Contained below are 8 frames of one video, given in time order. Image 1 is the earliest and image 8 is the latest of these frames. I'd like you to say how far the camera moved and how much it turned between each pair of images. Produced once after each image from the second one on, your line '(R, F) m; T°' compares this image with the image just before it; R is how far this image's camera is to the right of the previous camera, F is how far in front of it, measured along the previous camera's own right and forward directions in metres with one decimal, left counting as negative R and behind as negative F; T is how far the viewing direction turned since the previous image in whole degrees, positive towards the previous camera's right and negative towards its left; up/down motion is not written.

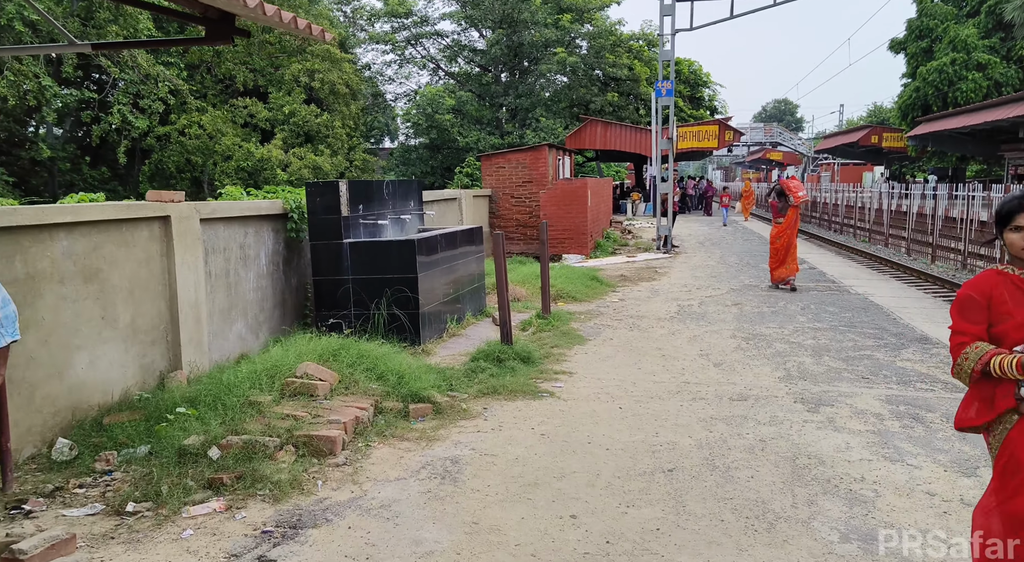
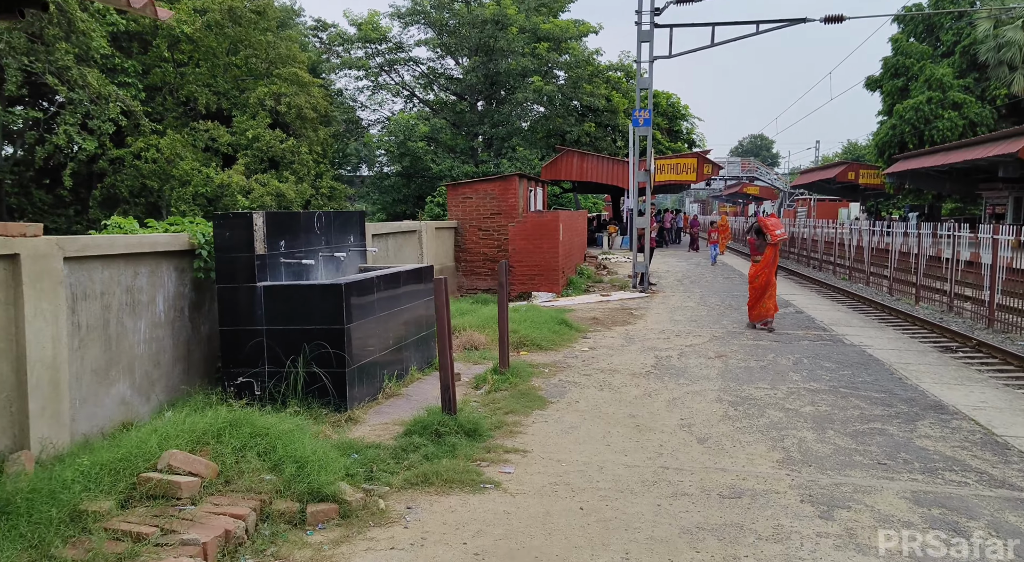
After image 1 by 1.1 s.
(+0.2, +0.9) m; +2°
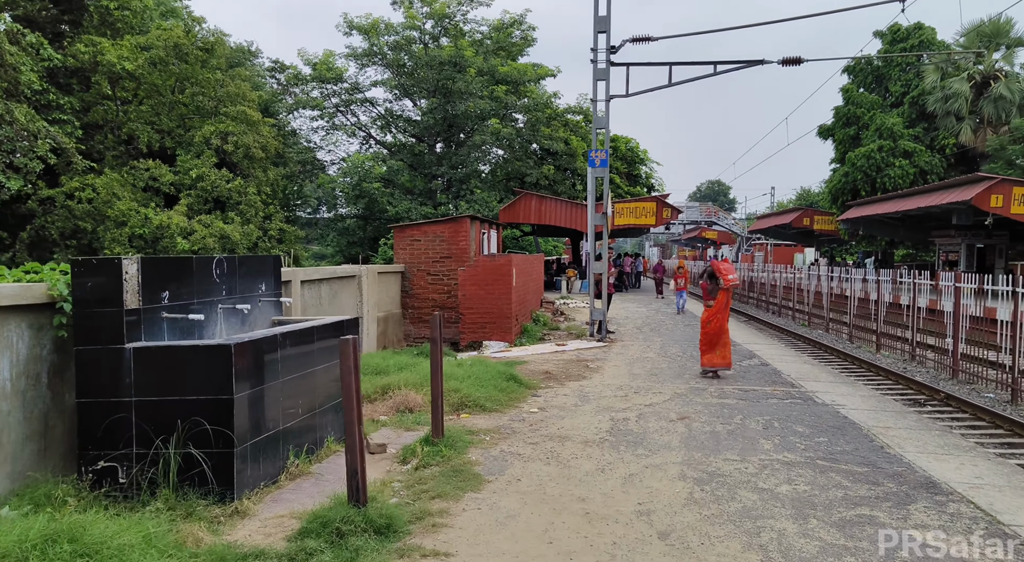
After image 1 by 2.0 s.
(+0.2, +0.8) m; +3°
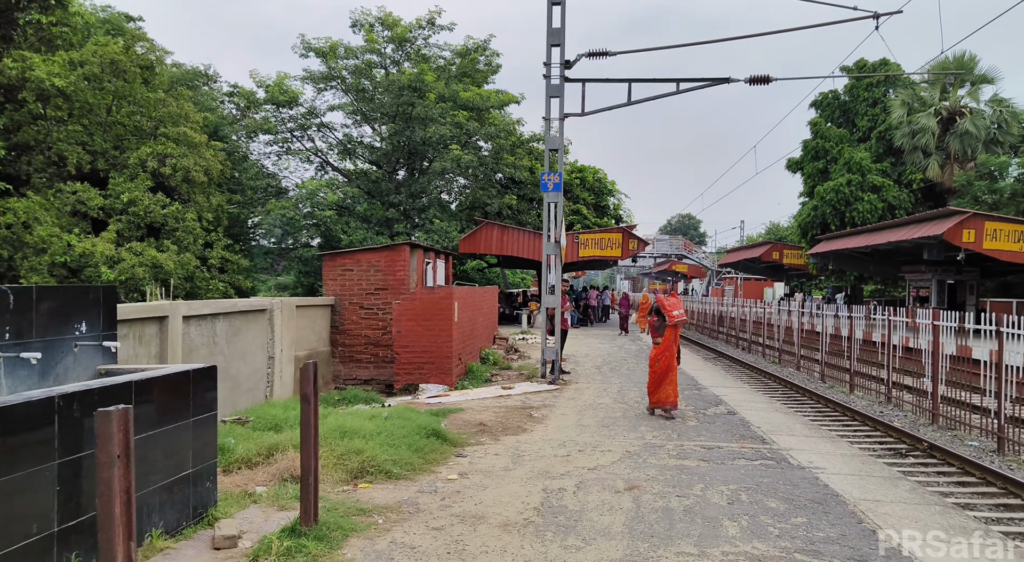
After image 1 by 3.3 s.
(+0.5, +1.2) m; +2°
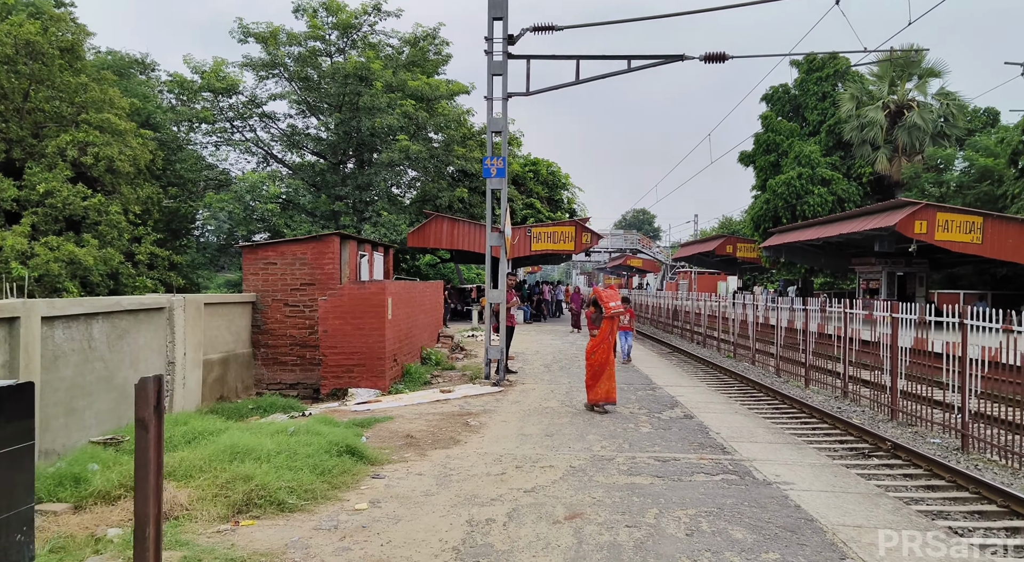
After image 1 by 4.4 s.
(+0.3, +0.9) m; +4°
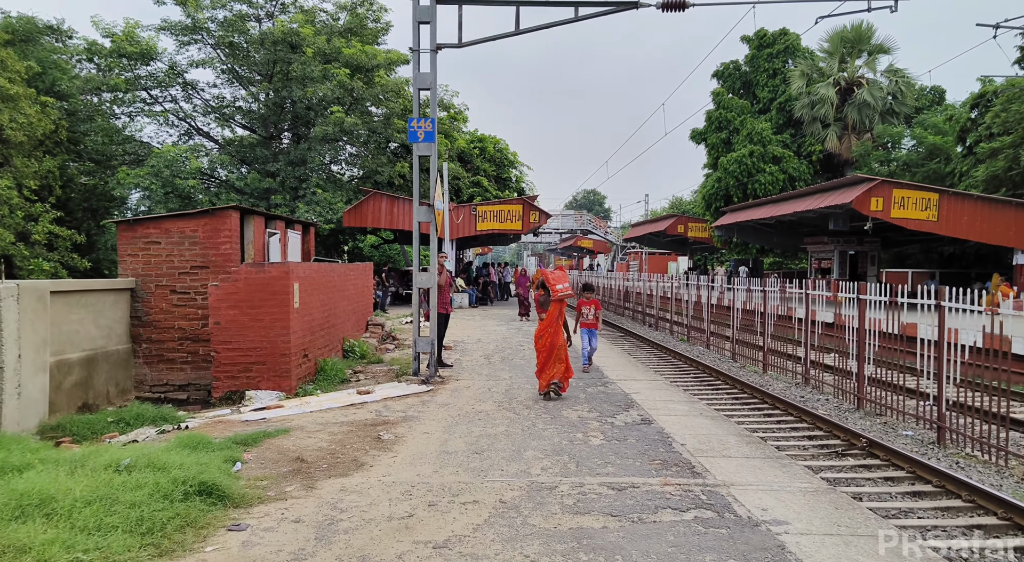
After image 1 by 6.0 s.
(+0.3, +1.4) m; +4°
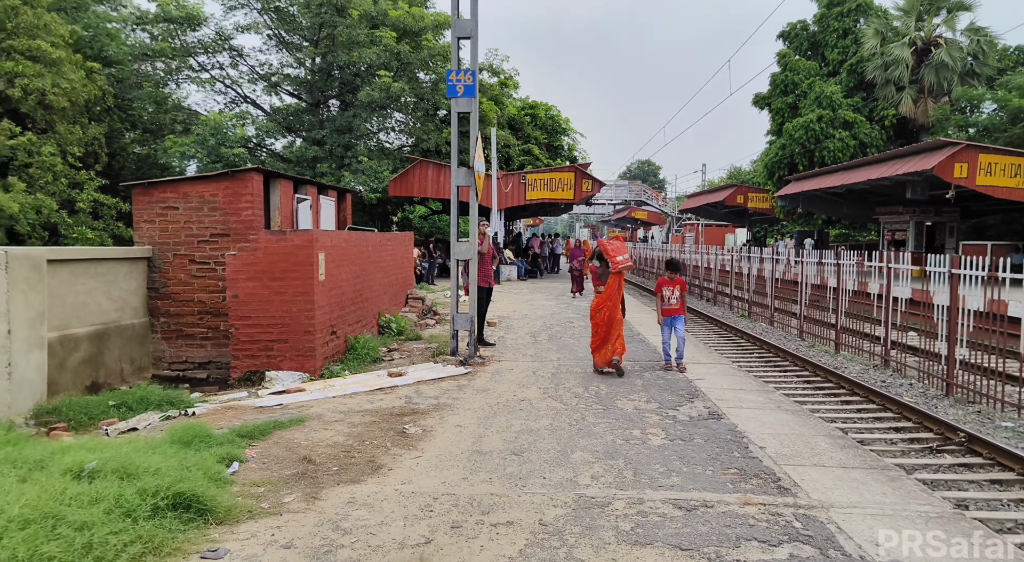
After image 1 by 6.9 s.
(0.0, +0.9) m; -4°
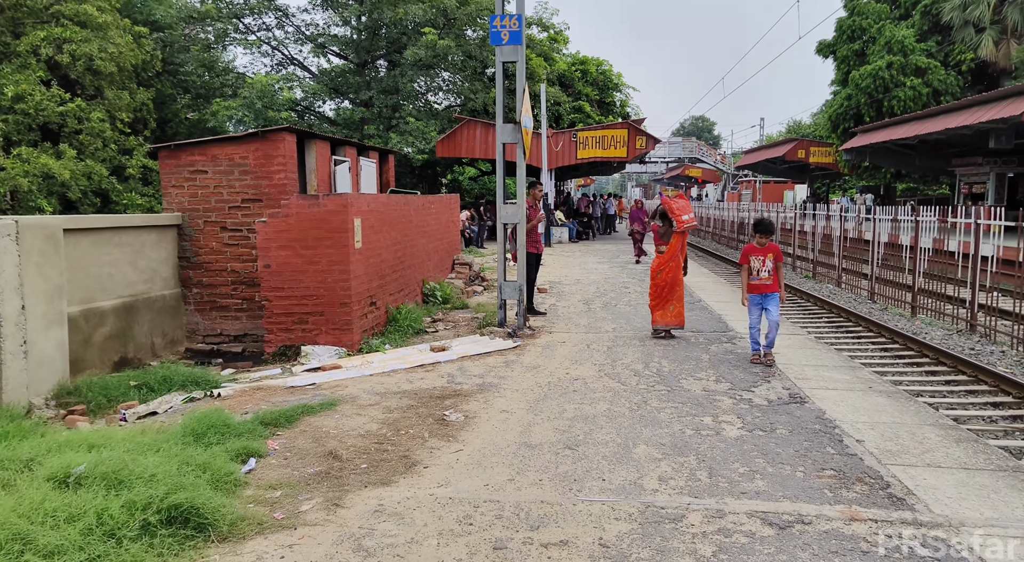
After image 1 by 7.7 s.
(0.0, +0.7) m; -4°
